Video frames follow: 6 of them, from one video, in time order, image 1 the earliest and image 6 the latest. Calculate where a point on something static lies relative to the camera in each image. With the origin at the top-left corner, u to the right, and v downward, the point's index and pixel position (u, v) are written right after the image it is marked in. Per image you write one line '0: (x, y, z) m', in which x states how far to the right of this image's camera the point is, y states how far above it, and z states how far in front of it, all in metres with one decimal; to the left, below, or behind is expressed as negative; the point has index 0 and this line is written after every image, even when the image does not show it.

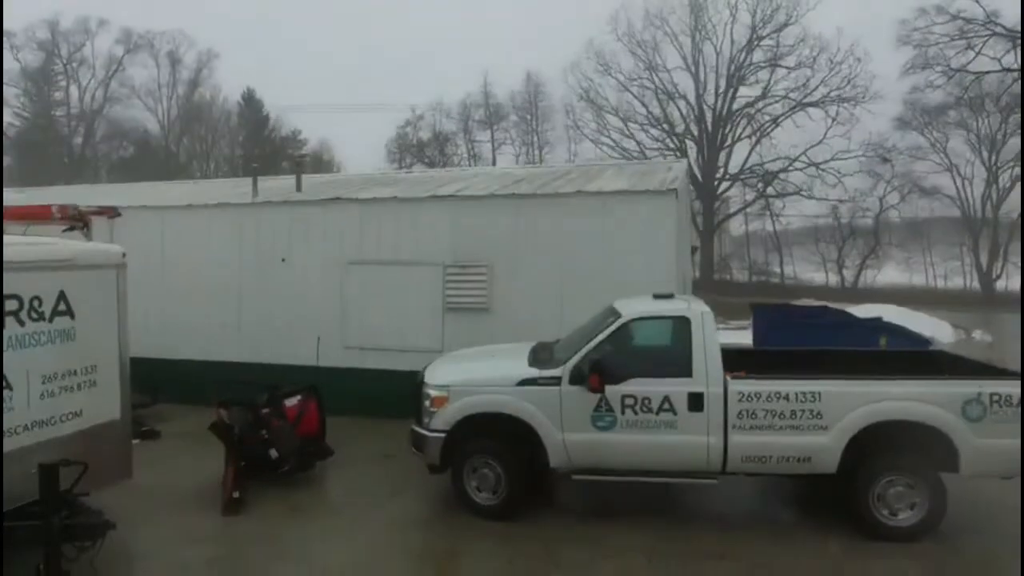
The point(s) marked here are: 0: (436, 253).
0: (-1.0, +0.5, +11.4) m
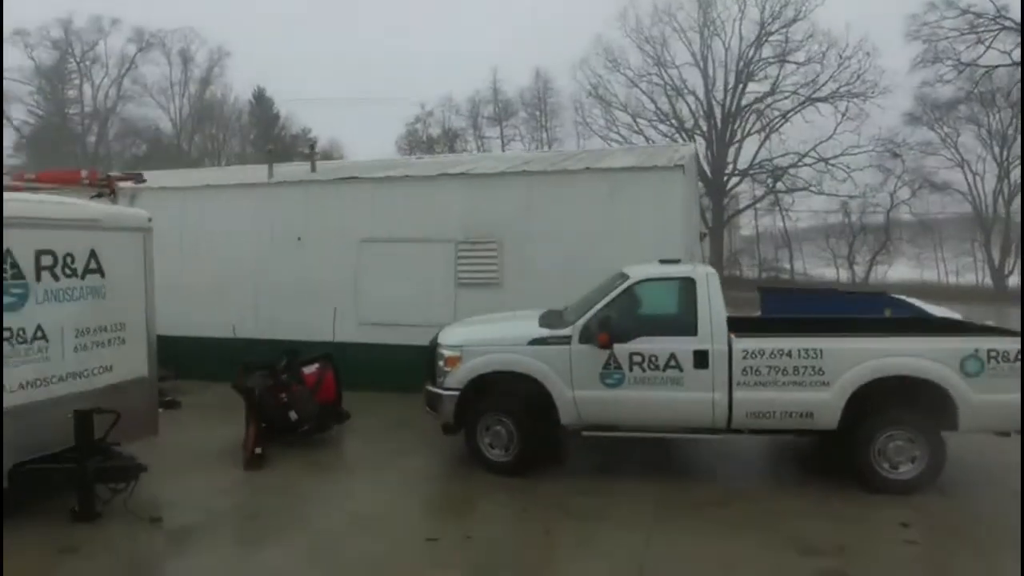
0: (-0.8, +0.8, +11.7) m
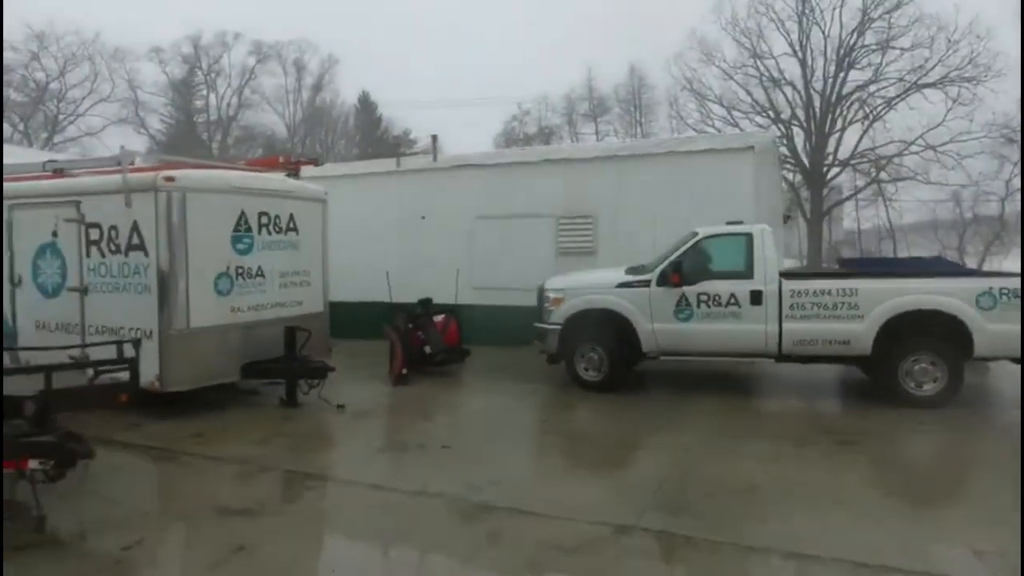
0: (+0.6, +1.3, +13.7) m
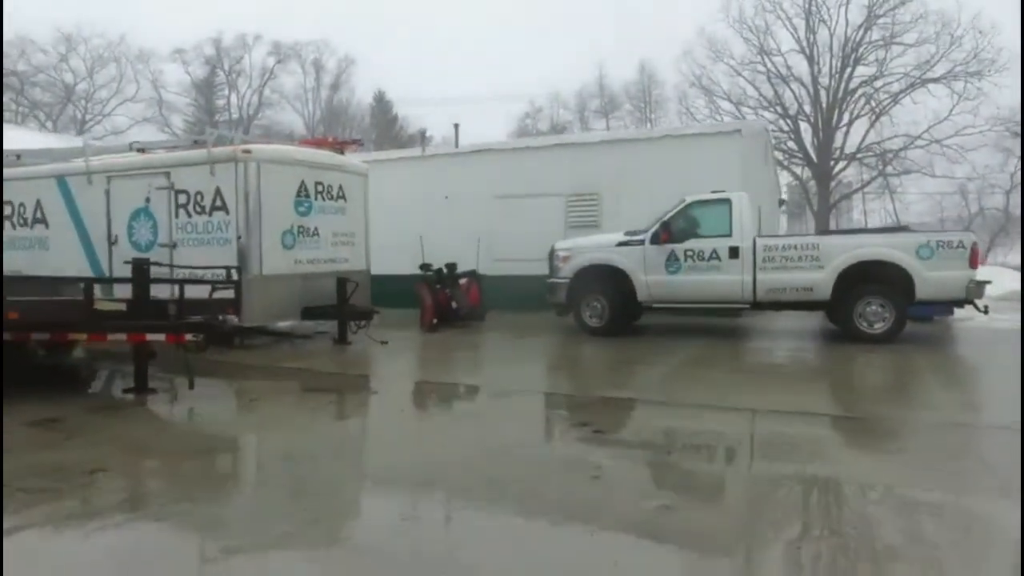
0: (+0.9, +1.8, +15.4) m
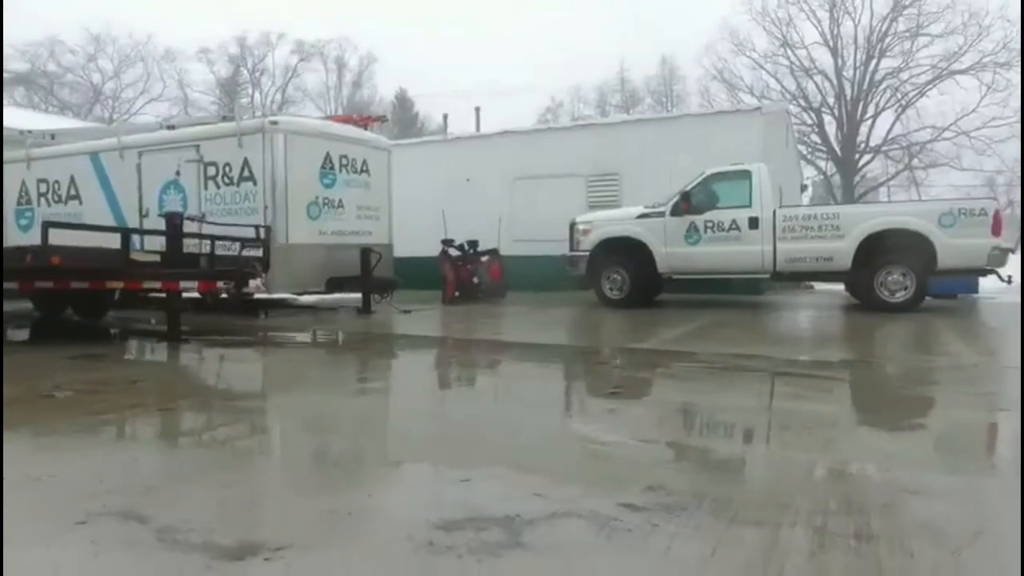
0: (+1.2, +2.2, +15.5) m
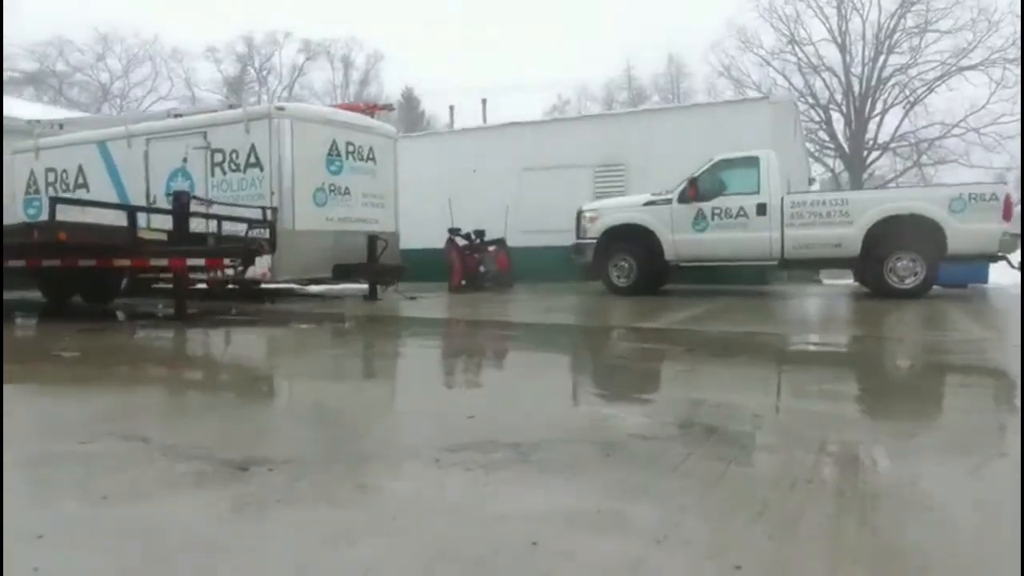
0: (+1.4, +2.3, +15.5) m
